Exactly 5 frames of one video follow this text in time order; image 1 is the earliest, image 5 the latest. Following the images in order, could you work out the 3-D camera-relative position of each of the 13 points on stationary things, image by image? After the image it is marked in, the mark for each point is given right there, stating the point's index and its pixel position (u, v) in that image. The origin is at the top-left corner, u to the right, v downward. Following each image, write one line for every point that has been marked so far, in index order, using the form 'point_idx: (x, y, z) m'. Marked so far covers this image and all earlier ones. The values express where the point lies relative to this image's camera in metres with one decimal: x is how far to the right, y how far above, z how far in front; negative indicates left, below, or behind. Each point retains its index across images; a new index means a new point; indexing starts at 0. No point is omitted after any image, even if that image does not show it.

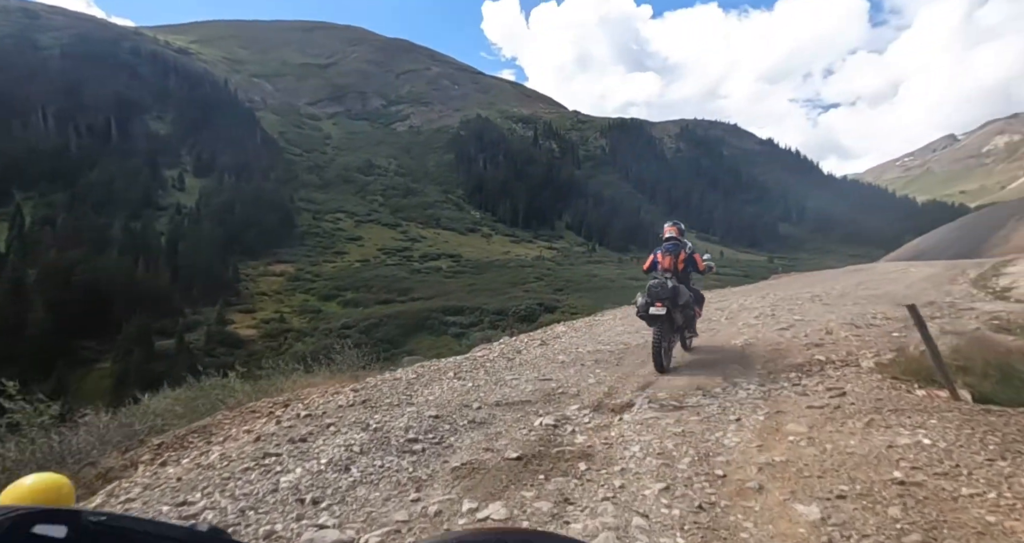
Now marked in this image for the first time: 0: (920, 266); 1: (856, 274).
0: (+13.8, +0.1, +18.7) m
1: (+10.1, -0.1, +16.0) m
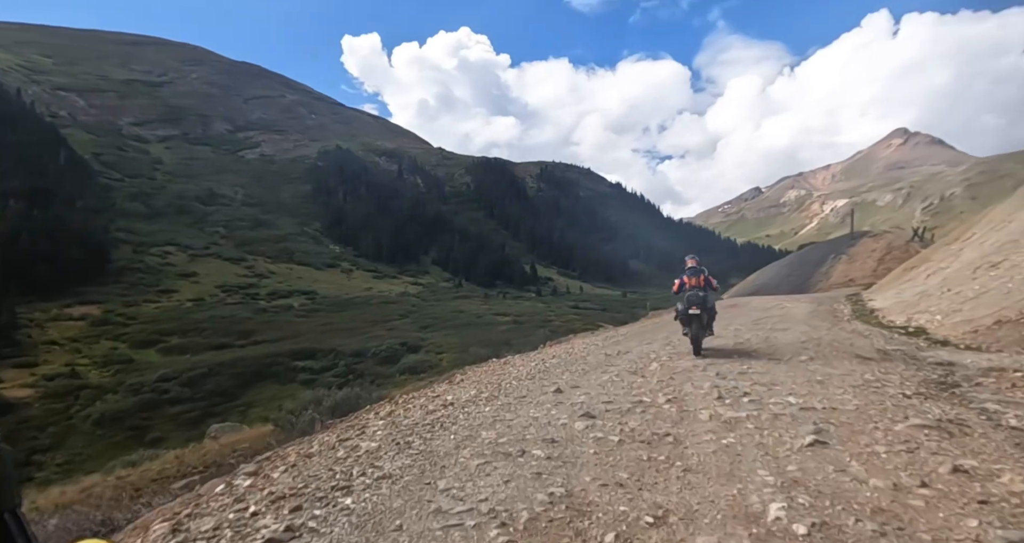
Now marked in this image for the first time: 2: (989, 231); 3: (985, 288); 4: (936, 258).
0: (+9.0, -1.0, +18.3) m
1: (+6.1, -1.0, +14.8) m
2: (+15.3, +1.3, +17.5) m
3: (+9.2, -0.3, +10.8) m
4: (+14.9, +0.4, +19.1) m
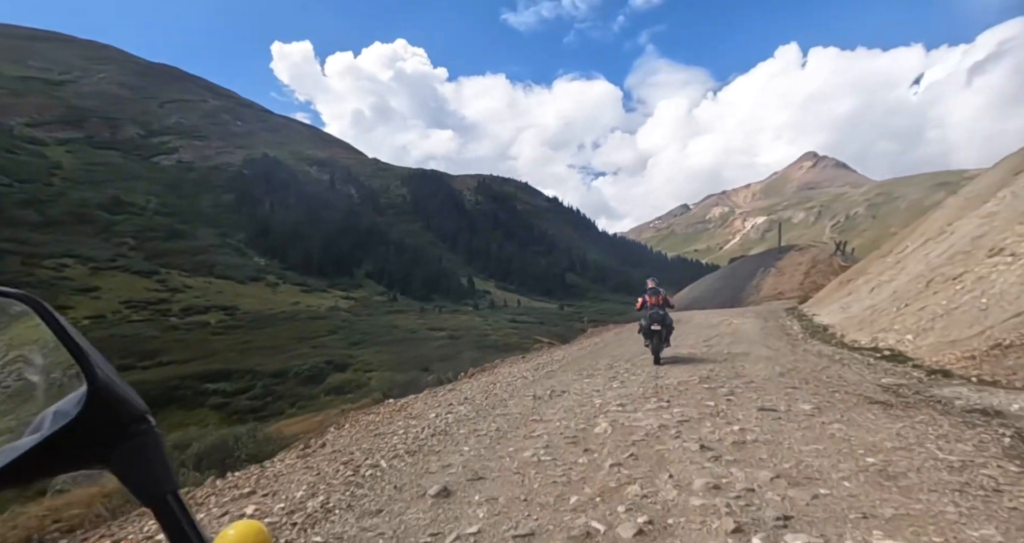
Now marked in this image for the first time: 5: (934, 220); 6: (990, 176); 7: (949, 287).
0: (+6.7, -1.4, +17.2) m
1: (+4.2, -1.4, +13.4) m
2: (+13.0, +0.9, +17.2) m
3: (+7.7, -0.6, +9.8) m
4: (+12.4, -0.1, +18.7) m
5: (+15.1, +1.8, +19.4) m
6: (+17.1, +3.4, +19.3) m
7: (+8.2, -0.3, +10.2) m
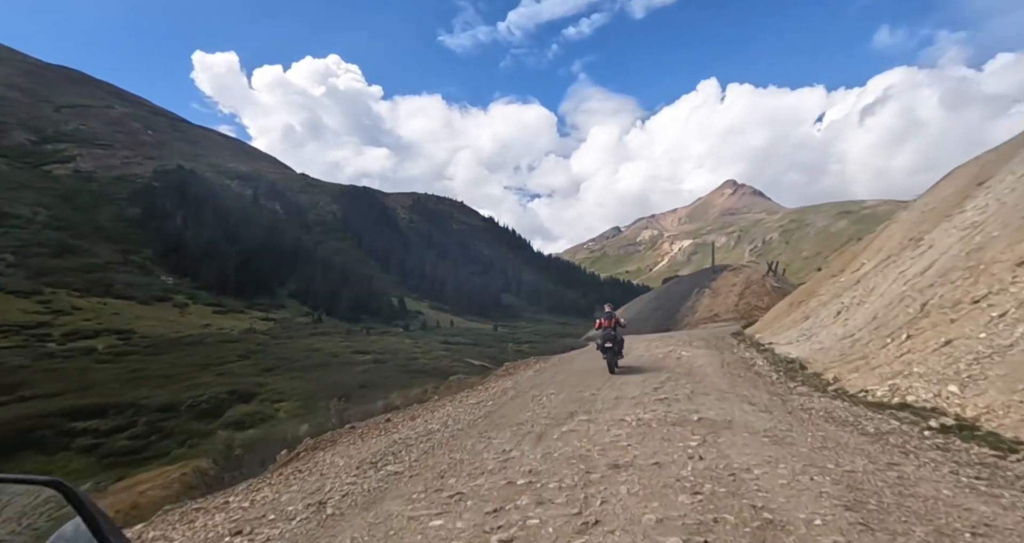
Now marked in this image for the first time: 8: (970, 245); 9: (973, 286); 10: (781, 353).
0: (+4.0, -1.9, +14.2) m
1: (+2.0, -1.7, +10.2) m
2: (+10.4, +0.3, +15.1) m
3: (+6.0, -0.8, +7.0) m
4: (+9.6, -0.7, +16.4) m
5: (+12.1, +1.1, +17.5) m
6: (+14.1, +2.7, +17.7) m
7: (+6.4, -0.6, +7.5) m
8: (+8.9, +0.5, +10.5) m
9: (+7.4, -0.2, +8.6) m
10: (+6.0, -1.7, +12.1) m
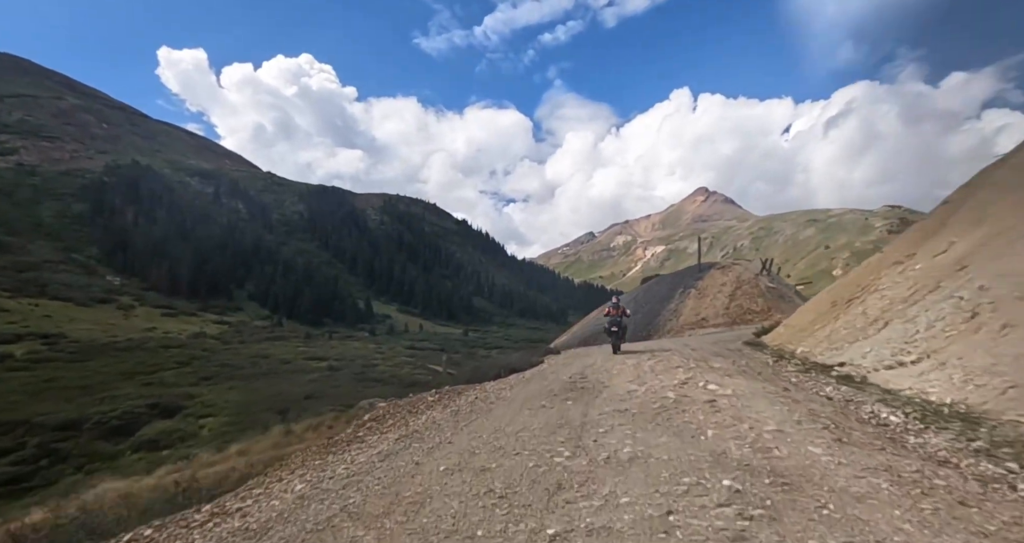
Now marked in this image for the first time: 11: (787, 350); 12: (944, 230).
0: (+2.4, -1.5, +8.2) m
1: (+0.6, -1.2, +4.1) m
2: (+8.7, +0.7, +9.4) m
3: (+4.7, -0.3, +1.1) m
4: (+7.9, -0.3, +10.7) m
5: (+10.4, +1.5, +11.9) m
6: (+12.4, +3.1, +12.2) m
7: (+5.1, -0.1, +1.6) m
8: (+7.5, +1.0, +4.8) m
9: (+6.0, +0.3, +2.8) m
10: (+4.5, -1.3, +6.2) m
11: (+6.1, -1.7, +12.2) m
12: (+10.1, +1.0, +12.7) m
